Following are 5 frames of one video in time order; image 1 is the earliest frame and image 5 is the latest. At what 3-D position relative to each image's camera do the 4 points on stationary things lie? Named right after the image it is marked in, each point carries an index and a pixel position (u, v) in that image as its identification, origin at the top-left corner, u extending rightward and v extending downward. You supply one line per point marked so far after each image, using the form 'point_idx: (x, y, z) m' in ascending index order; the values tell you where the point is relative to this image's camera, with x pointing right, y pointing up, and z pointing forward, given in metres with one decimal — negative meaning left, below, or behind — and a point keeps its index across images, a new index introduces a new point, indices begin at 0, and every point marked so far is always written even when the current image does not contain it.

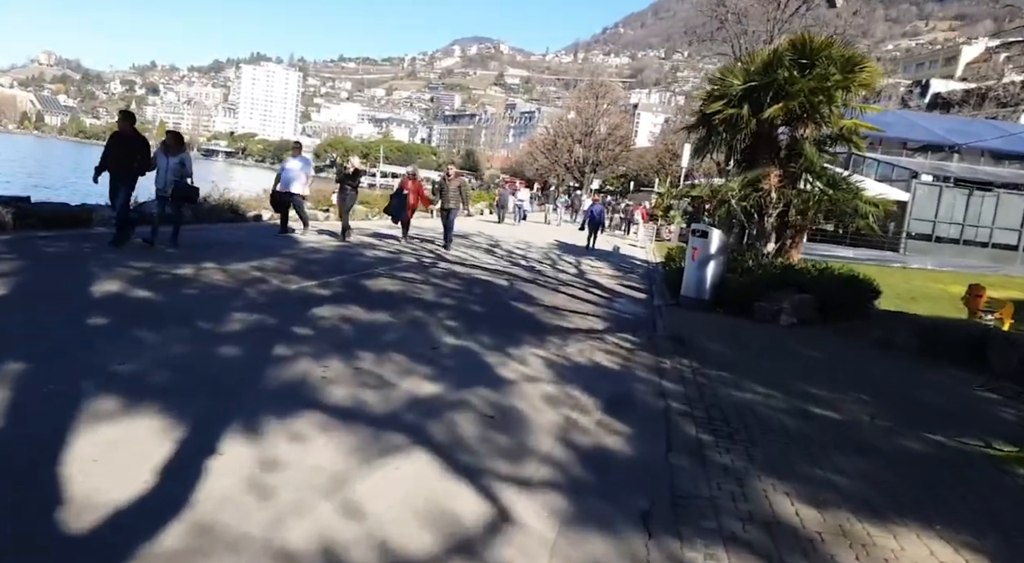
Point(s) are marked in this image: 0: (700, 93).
0: (+4.6, +4.7, +16.8) m
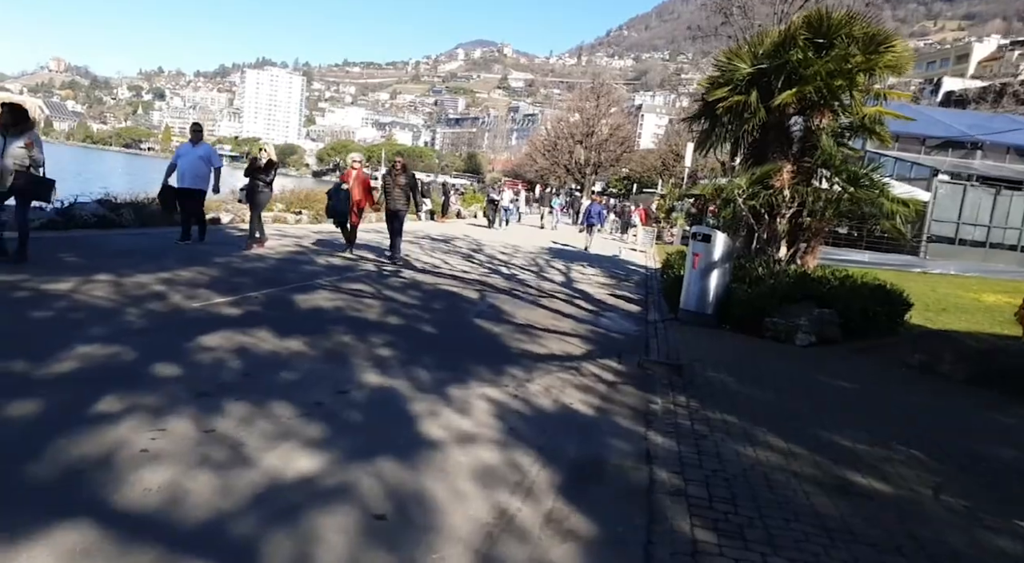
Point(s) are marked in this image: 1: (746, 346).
0: (+4.2, +4.5, +15.1) m
1: (+3.5, -1.0, +10.2) m
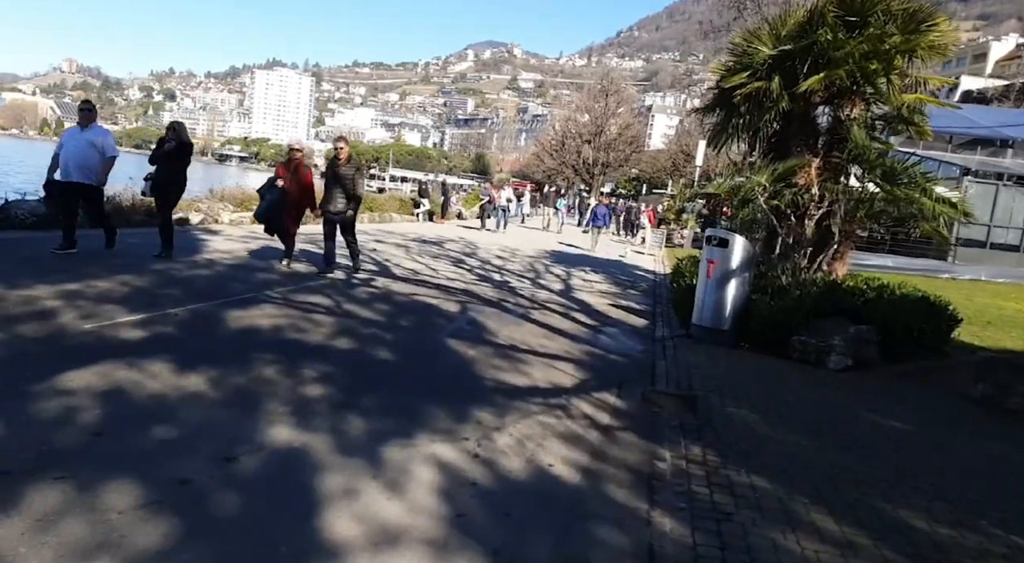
0: (+4.0, +4.3, +13.6) m
1: (+3.3, -1.1, +8.7) m
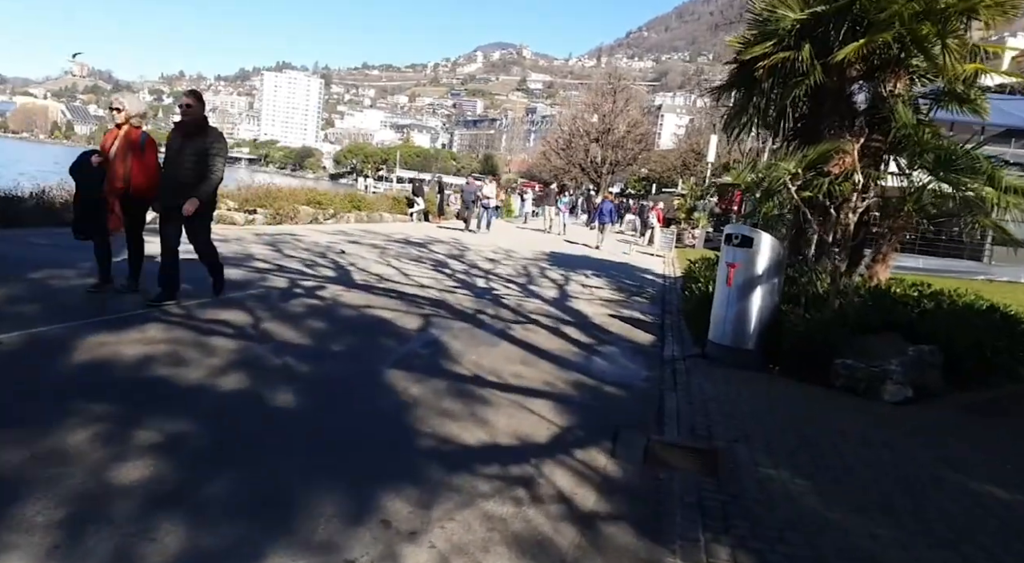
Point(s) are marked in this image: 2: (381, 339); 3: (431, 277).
0: (+3.8, +4.2, +11.7) m
1: (+3.0, -1.2, +6.8) m
2: (-1.3, -0.6, +6.8) m
3: (-1.4, +0.1, +11.6) m
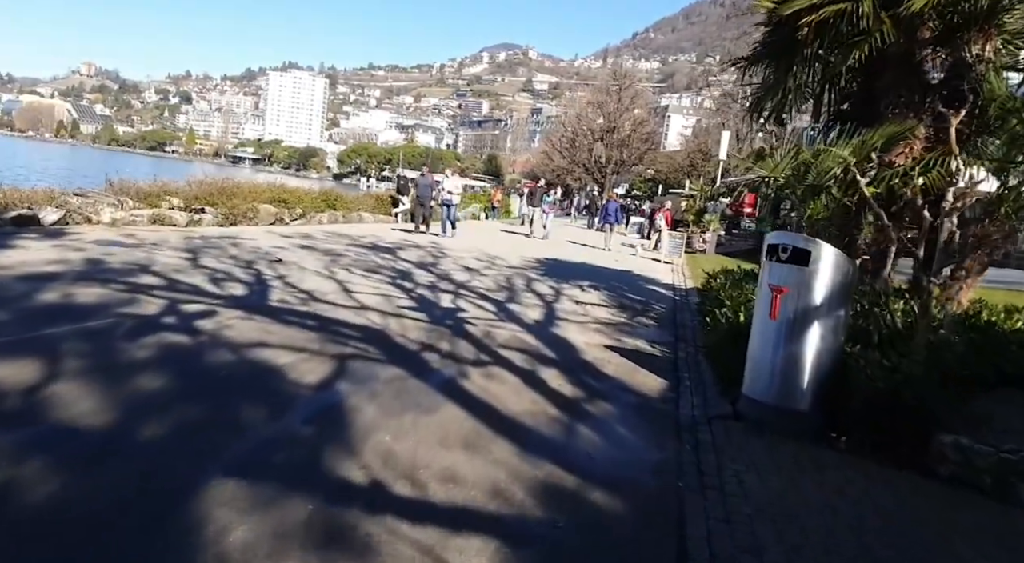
0: (+3.4, +3.9, +9.3) m
1: (+2.6, -1.5, +4.4) m
2: (-1.7, -0.8, +4.4) m
3: (-1.7, -0.2, +9.2) m
